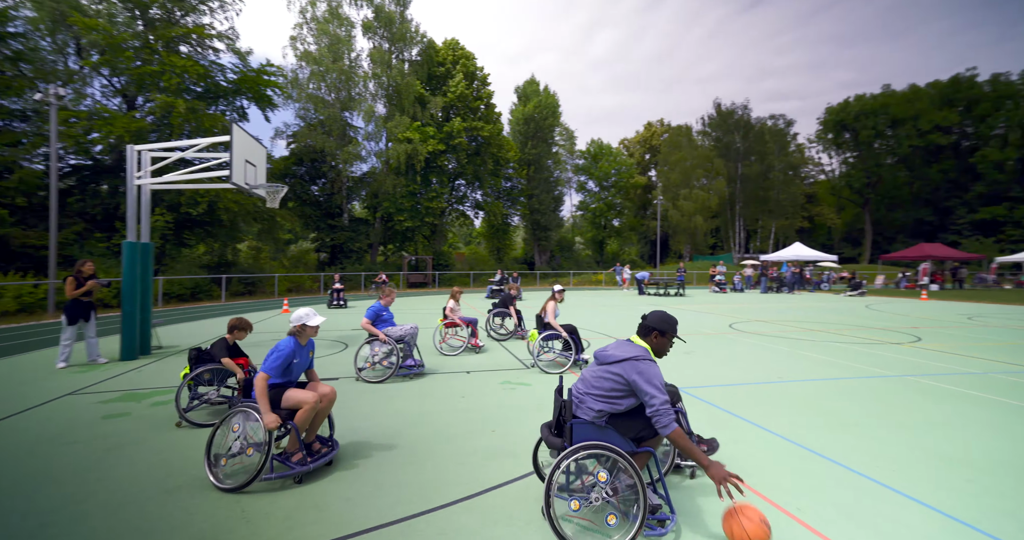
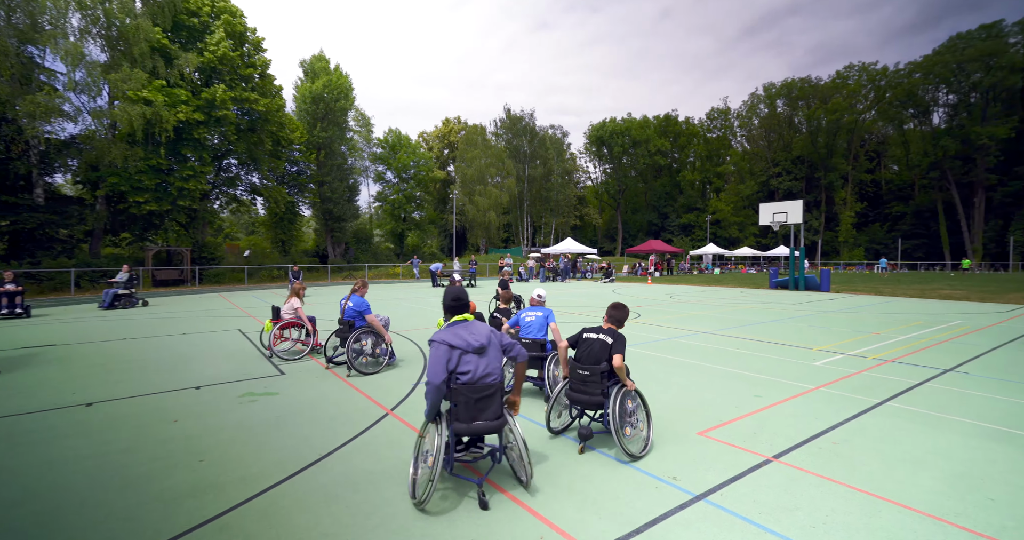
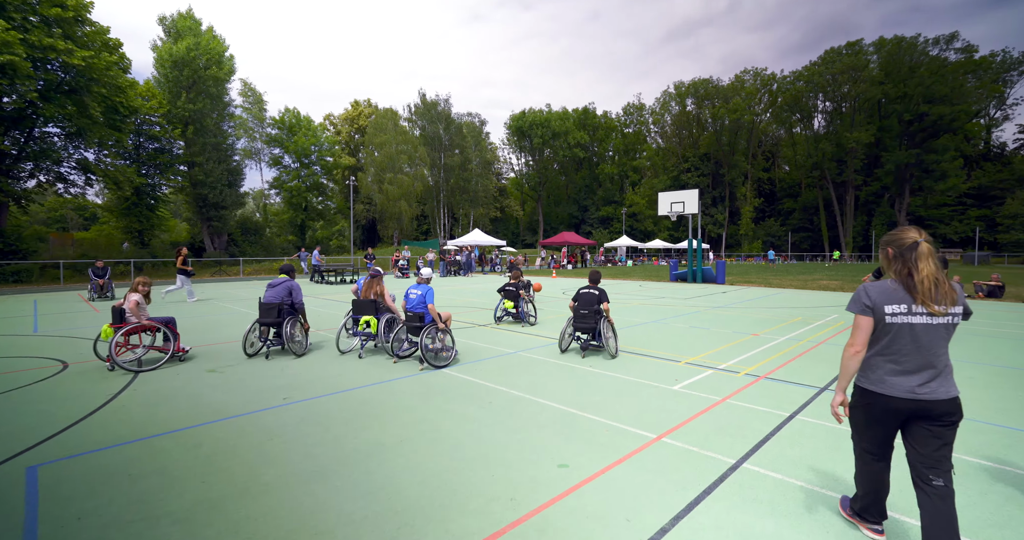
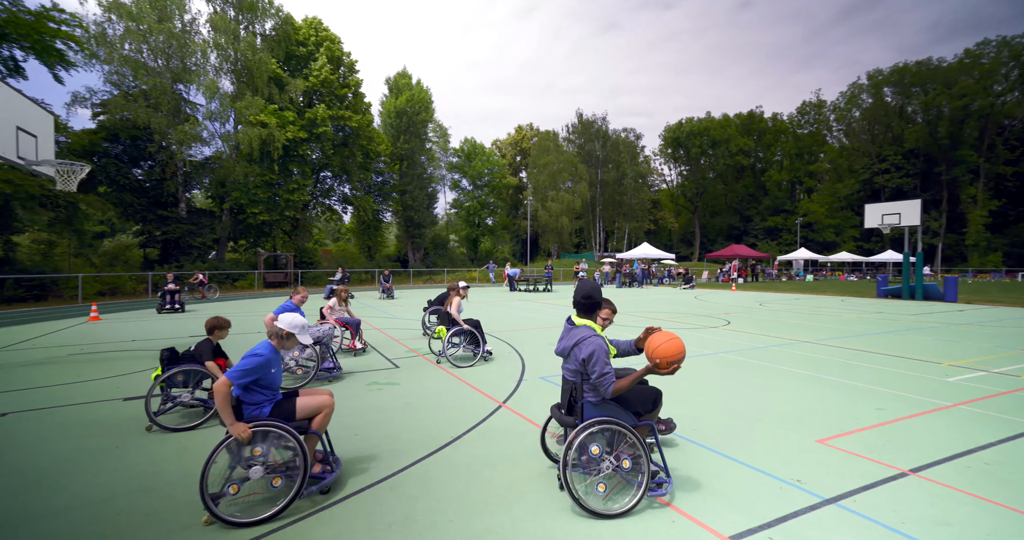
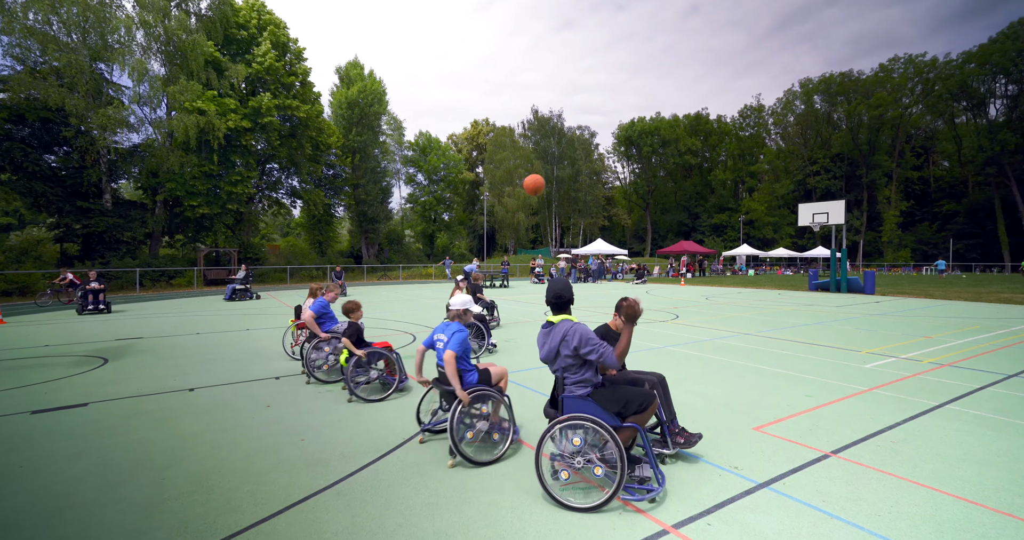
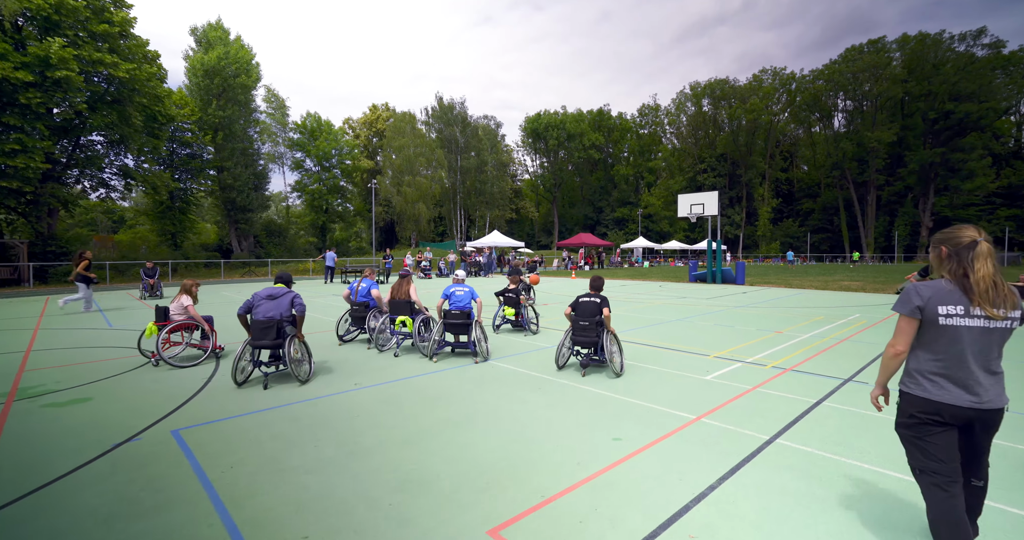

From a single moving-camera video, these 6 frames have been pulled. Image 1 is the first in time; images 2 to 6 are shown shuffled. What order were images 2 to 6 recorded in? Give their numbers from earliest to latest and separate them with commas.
4, 5, 2, 6, 3
